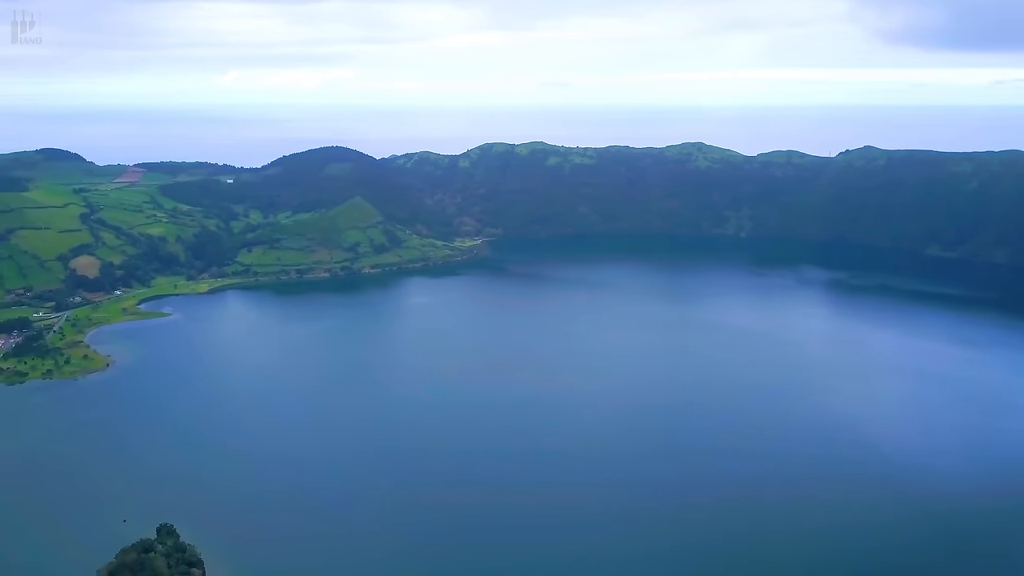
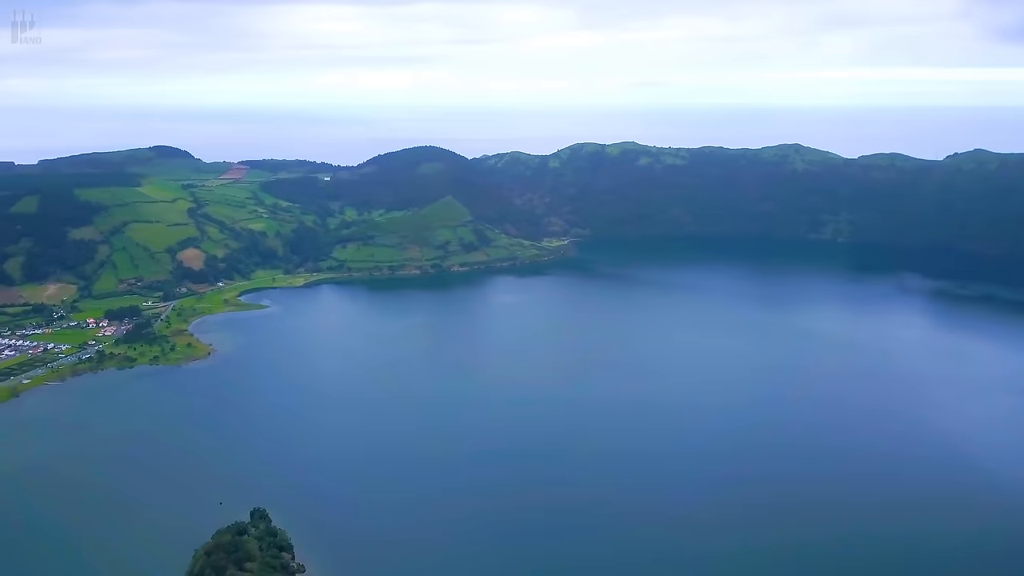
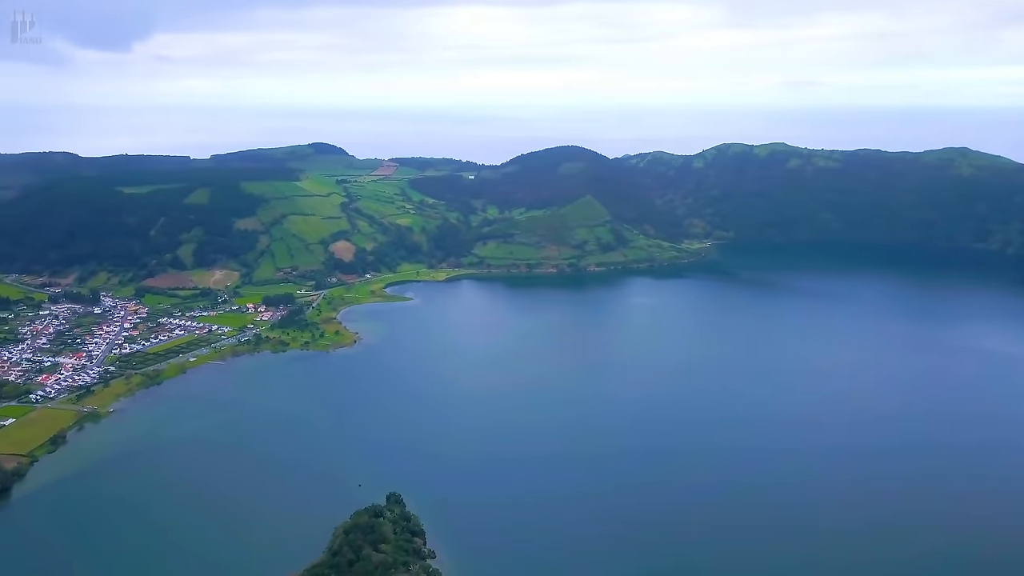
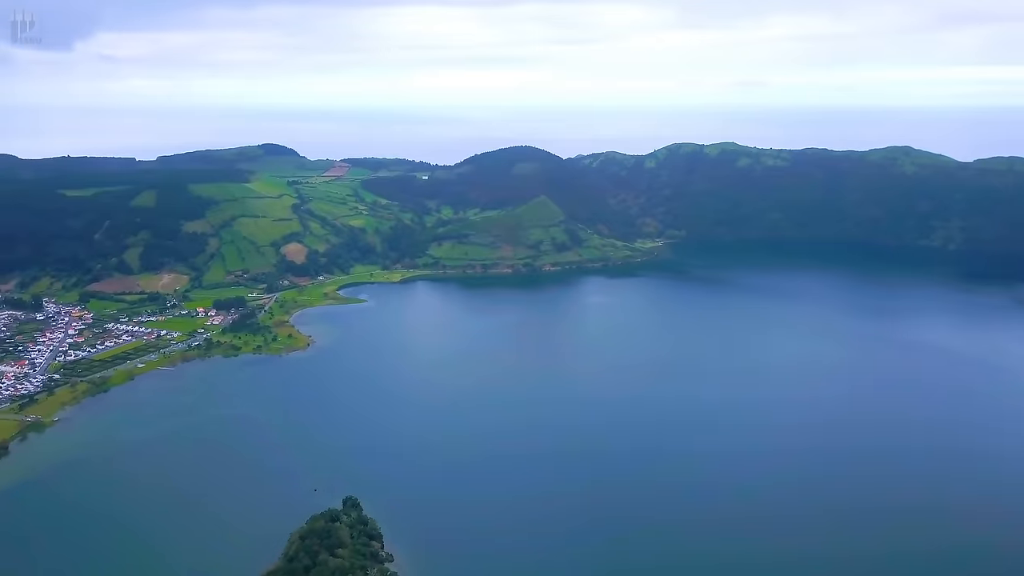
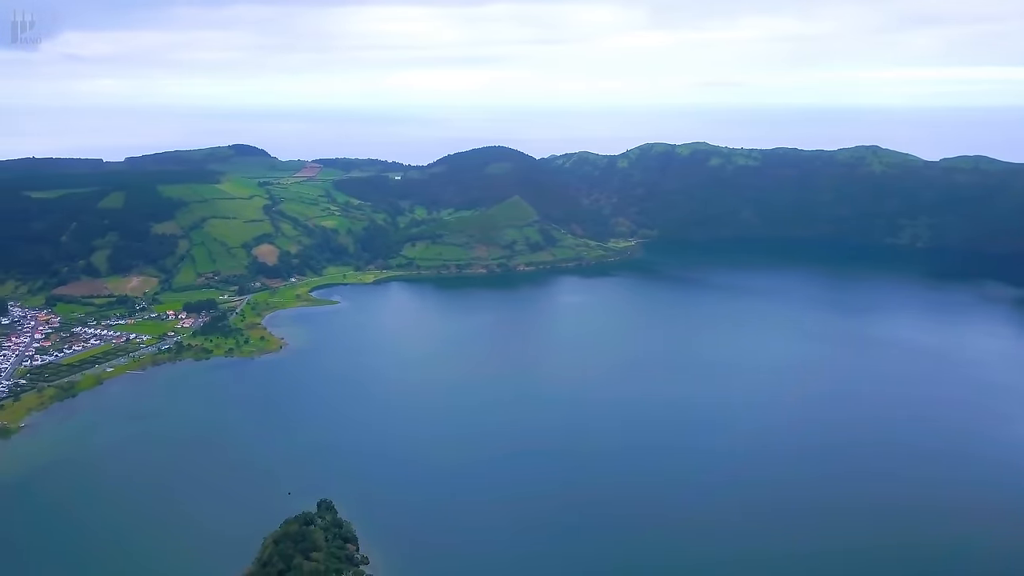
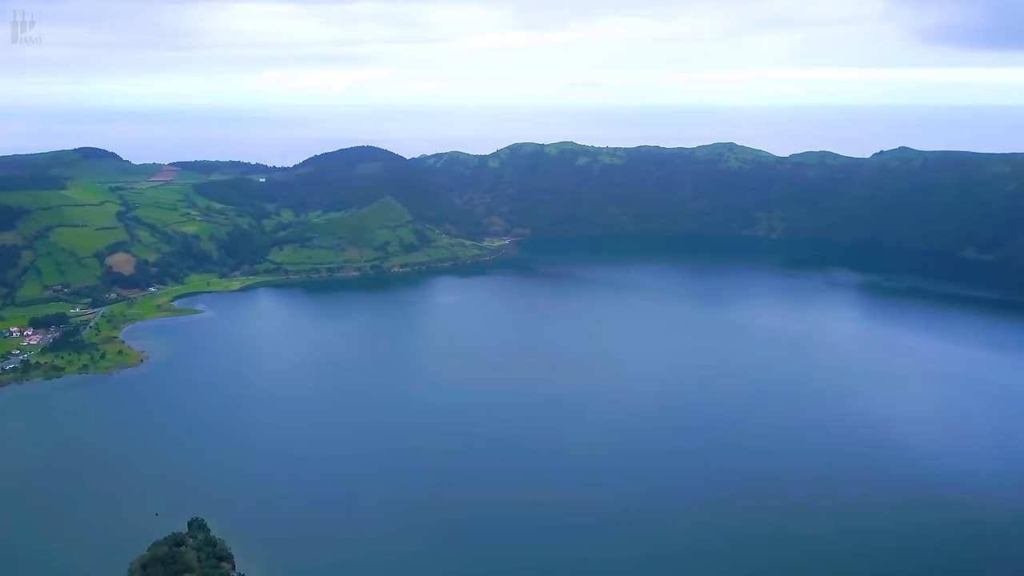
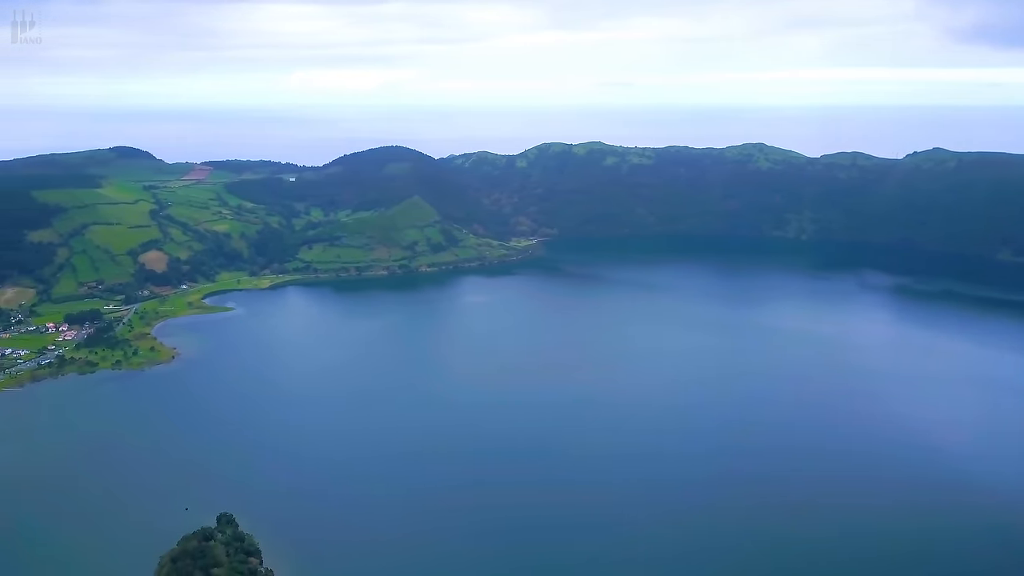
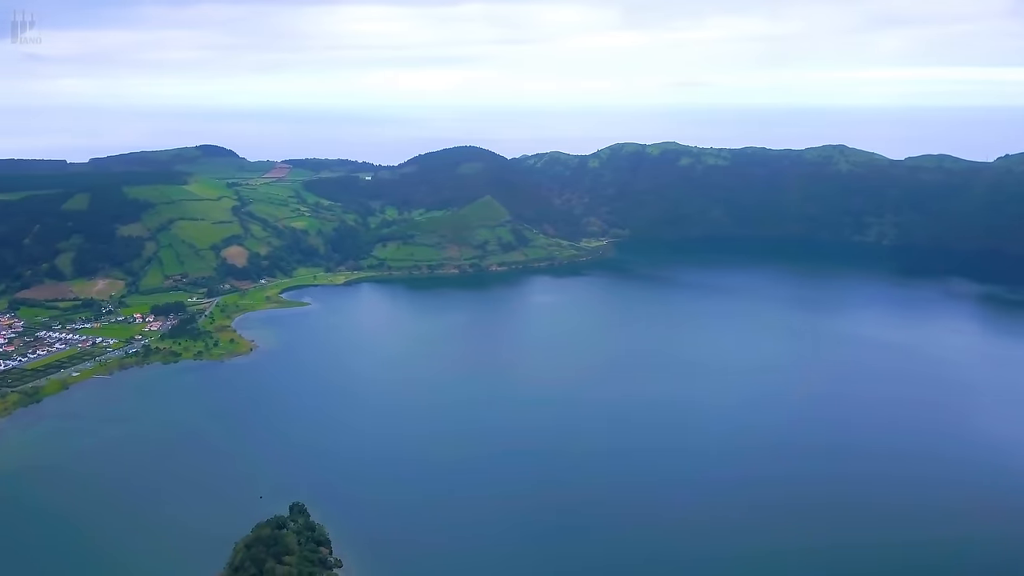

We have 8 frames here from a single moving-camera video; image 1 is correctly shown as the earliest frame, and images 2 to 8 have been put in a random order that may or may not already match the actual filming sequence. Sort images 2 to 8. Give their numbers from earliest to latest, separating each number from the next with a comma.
6, 7, 2, 8, 5, 4, 3
